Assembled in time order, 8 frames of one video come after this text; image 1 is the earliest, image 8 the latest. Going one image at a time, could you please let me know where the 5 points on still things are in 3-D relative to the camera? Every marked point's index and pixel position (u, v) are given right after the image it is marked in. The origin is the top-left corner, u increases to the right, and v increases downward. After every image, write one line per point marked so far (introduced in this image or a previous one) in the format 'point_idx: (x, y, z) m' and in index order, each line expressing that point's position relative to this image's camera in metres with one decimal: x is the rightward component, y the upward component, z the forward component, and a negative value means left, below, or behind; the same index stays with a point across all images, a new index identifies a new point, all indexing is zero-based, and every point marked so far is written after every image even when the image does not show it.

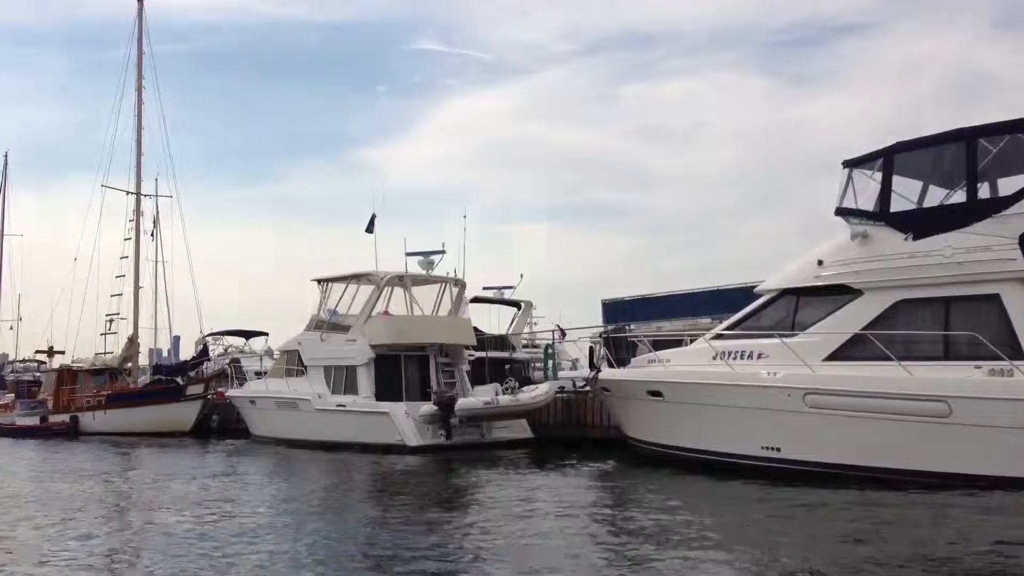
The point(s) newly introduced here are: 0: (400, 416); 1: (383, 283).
0: (-2.0, -2.3, +15.8) m
1: (-2.5, +0.1, +17.6) m
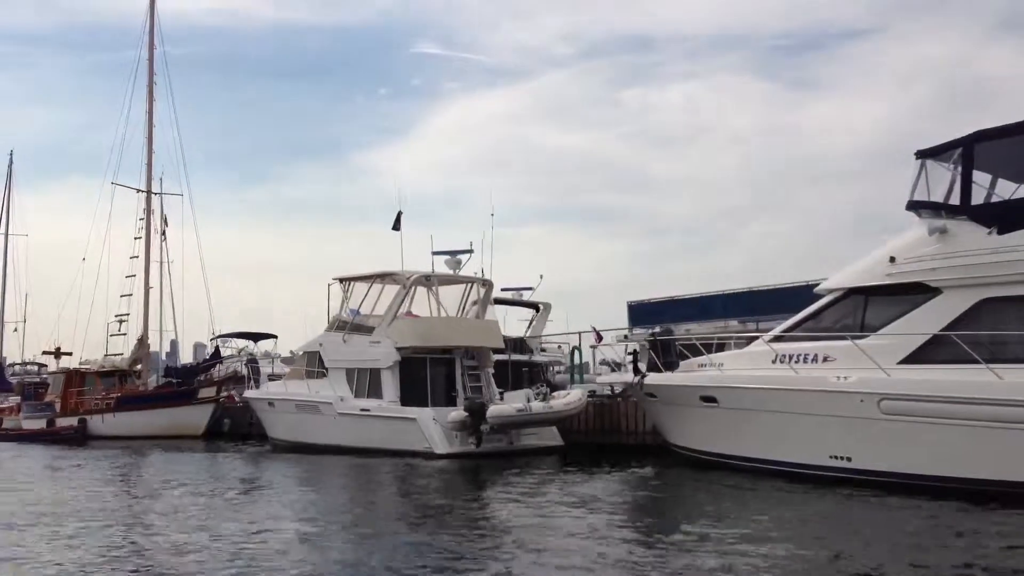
0: (-1.4, -2.3, +15.2) m
1: (-1.9, +0.1, +17.0) m
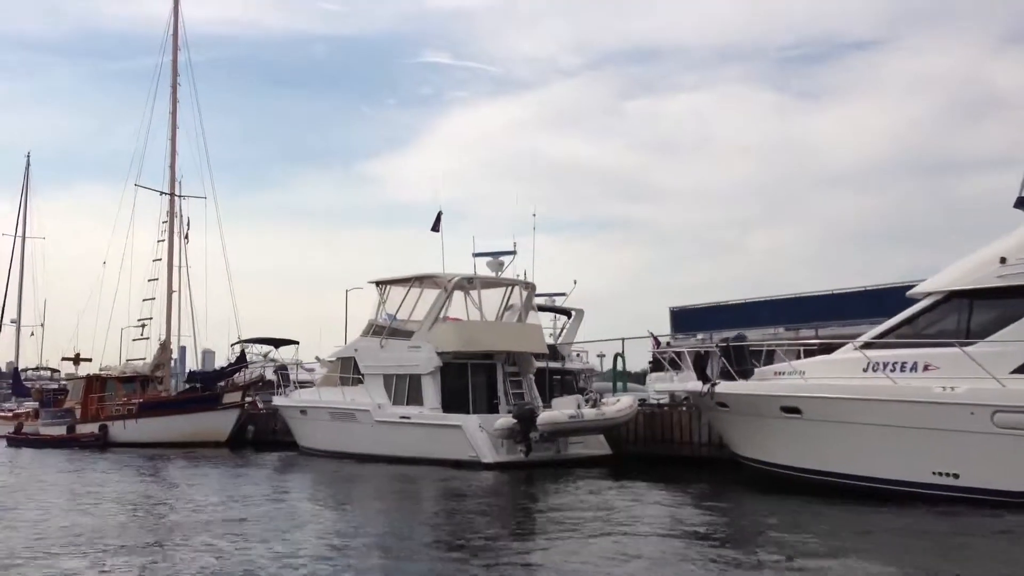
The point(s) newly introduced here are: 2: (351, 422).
0: (-0.6, -2.3, +14.5) m
1: (-1.1, 0.0, +16.3) m
2: (-3.0, -2.5, +16.8) m
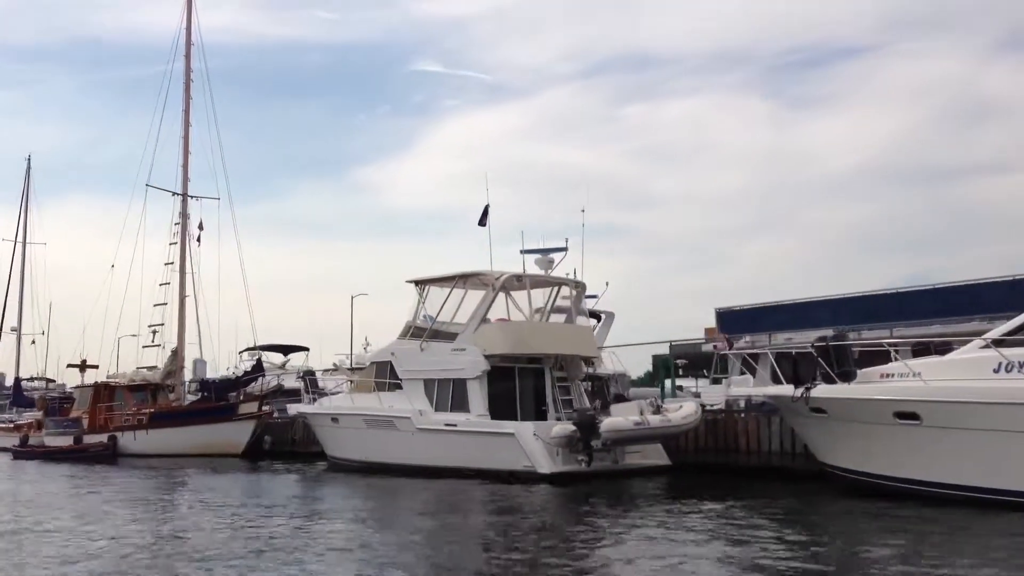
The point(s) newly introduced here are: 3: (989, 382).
0: (+0.2, -2.3, +13.5) m
1: (-0.2, +0.1, +15.4) m
2: (-2.2, -2.5, +15.7) m
3: (+4.7, -0.9, +8.7) m
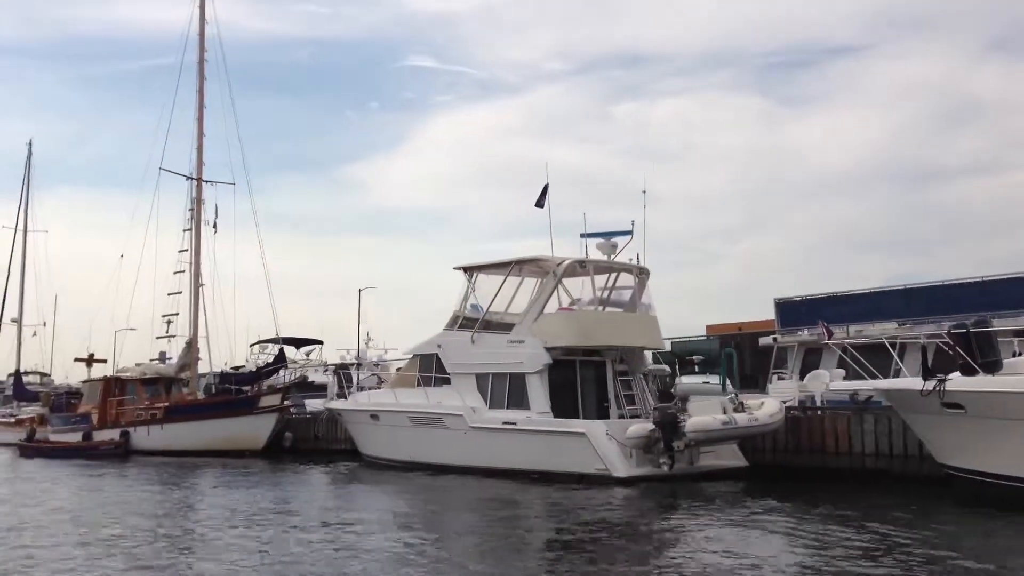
0: (+1.2, -2.1, +12.4) m
1: (+0.7, +0.3, +14.2) m
2: (-1.2, -2.3, +14.6) m
3: (+5.7, -0.7, +7.6) m
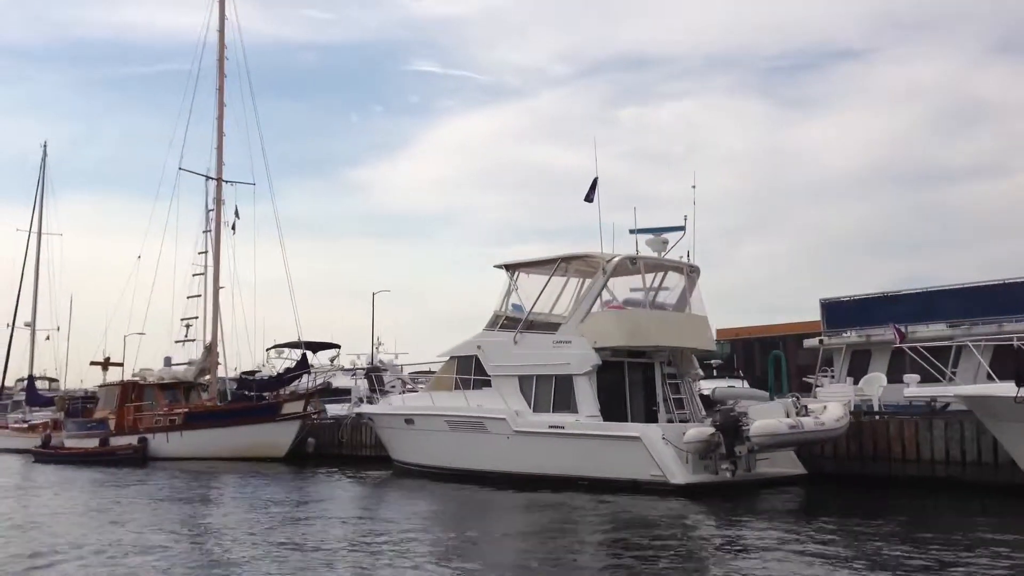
0: (+1.9, -2.1, +11.8) m
1: (+1.4, +0.3, +13.6) m
2: (-0.5, -2.3, +14.0) m
3: (+6.4, -0.7, +7.0) m
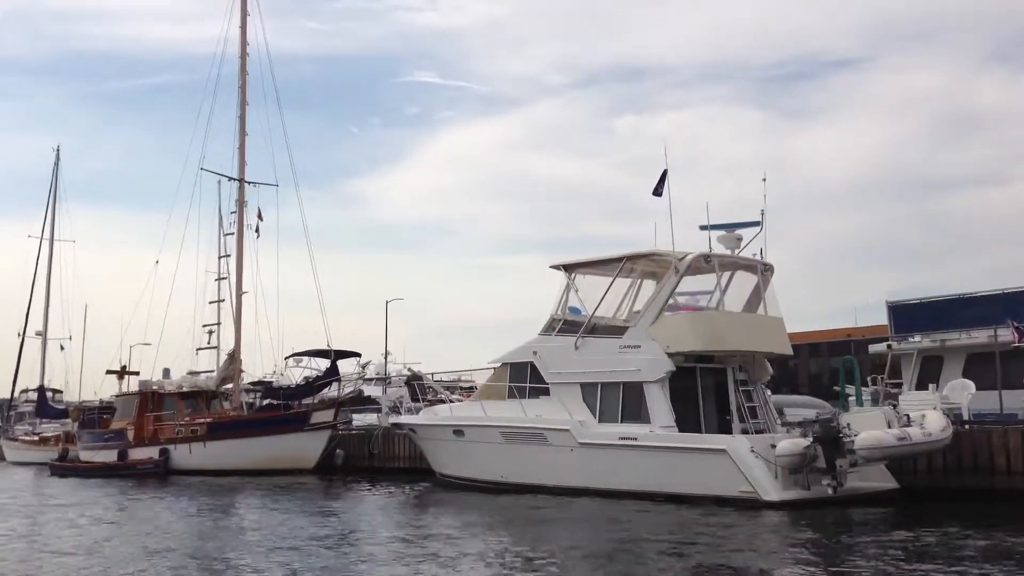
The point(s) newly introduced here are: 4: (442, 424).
0: (+2.8, -2.1, +10.8) m
1: (+2.3, +0.3, +12.7) m
2: (+0.4, -2.3, +13.0) m
3: (+7.3, -0.6, +6.1) m
4: (-1.2, -2.2, +14.7) m
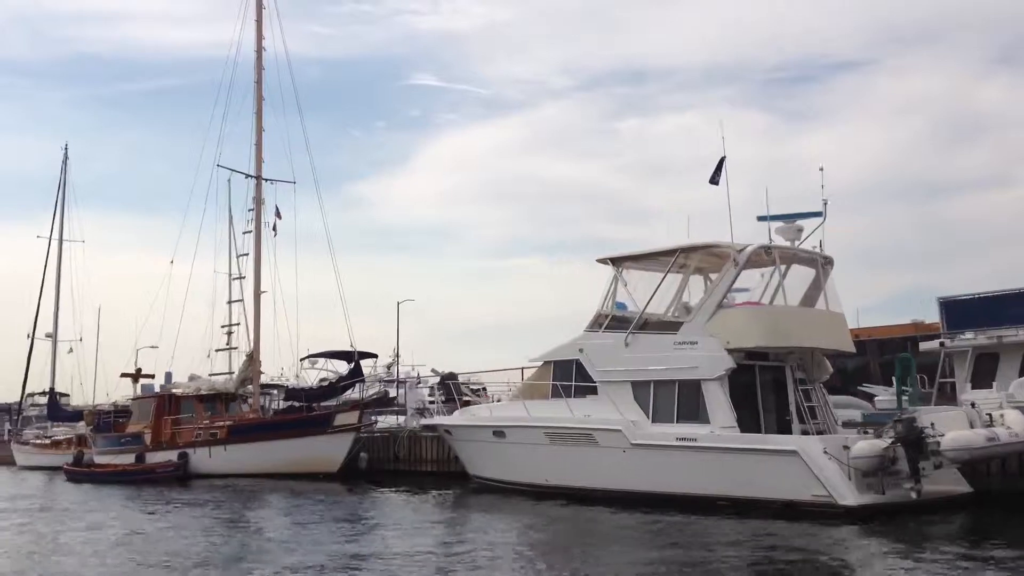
0: (+3.5, -2.0, +10.2) m
1: (+3.0, +0.4, +12.1) m
2: (+1.0, -2.2, +12.4) m
3: (+7.9, -0.4, +5.5) m
4: (-0.5, -2.2, +14.1) m
